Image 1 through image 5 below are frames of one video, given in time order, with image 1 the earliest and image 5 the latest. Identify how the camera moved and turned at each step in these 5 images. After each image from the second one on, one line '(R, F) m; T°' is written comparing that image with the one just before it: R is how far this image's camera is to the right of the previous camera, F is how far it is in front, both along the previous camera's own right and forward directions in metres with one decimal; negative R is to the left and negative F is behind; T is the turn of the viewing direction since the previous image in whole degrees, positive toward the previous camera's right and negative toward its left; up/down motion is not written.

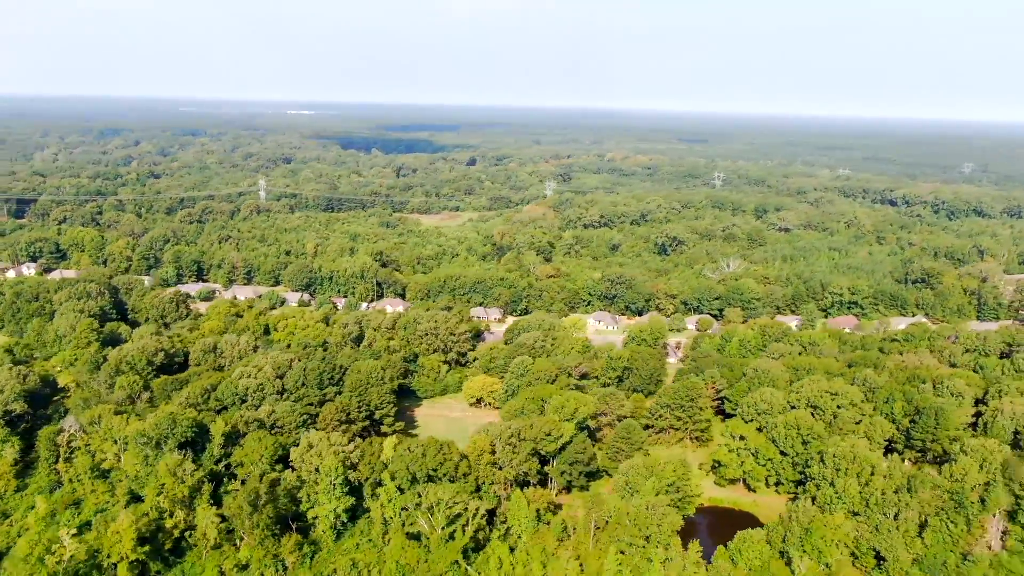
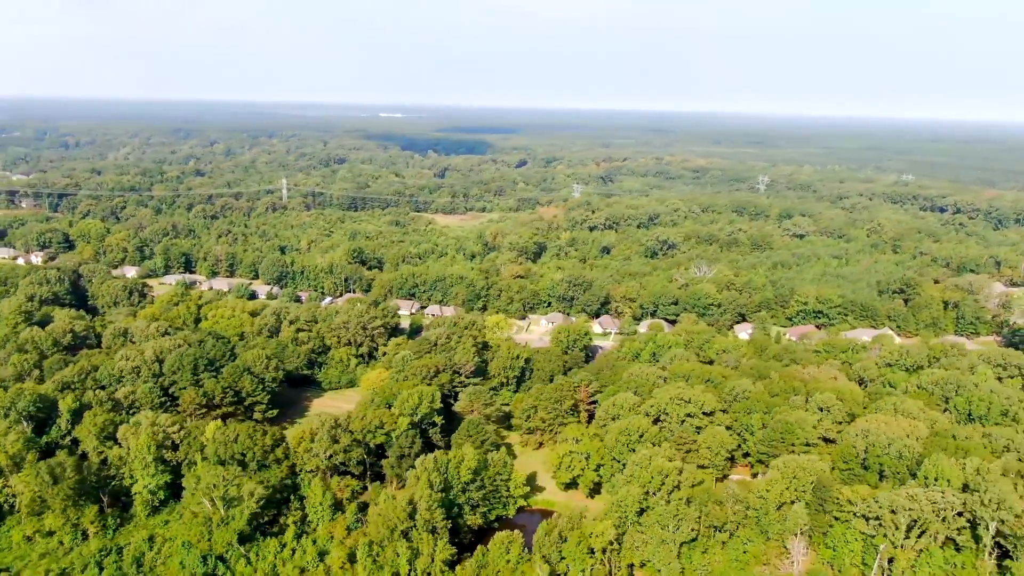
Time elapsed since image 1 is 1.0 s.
(+7.6, +0.3) m; -7°
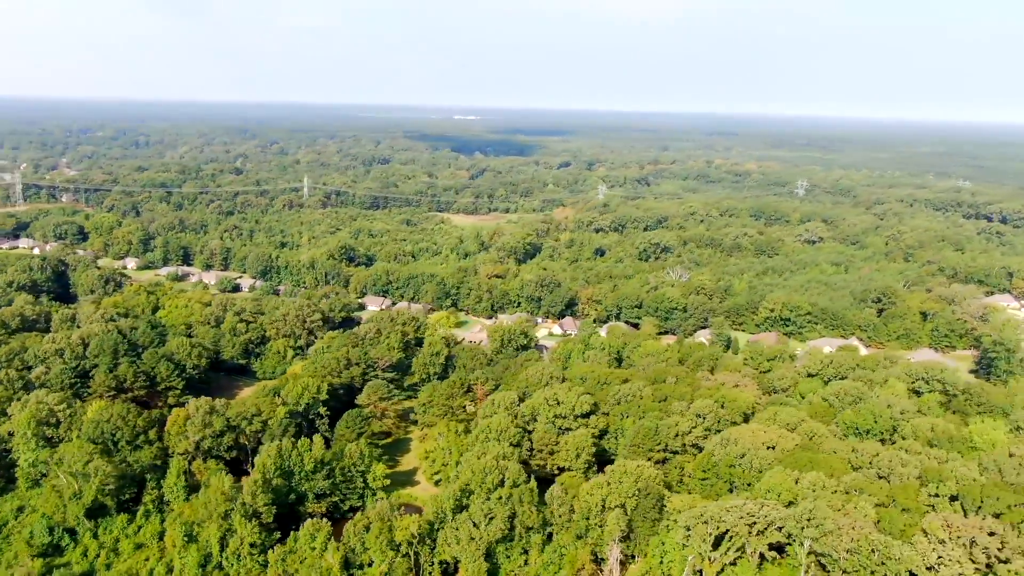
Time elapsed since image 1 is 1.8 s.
(+6.1, +0.2) m; -6°
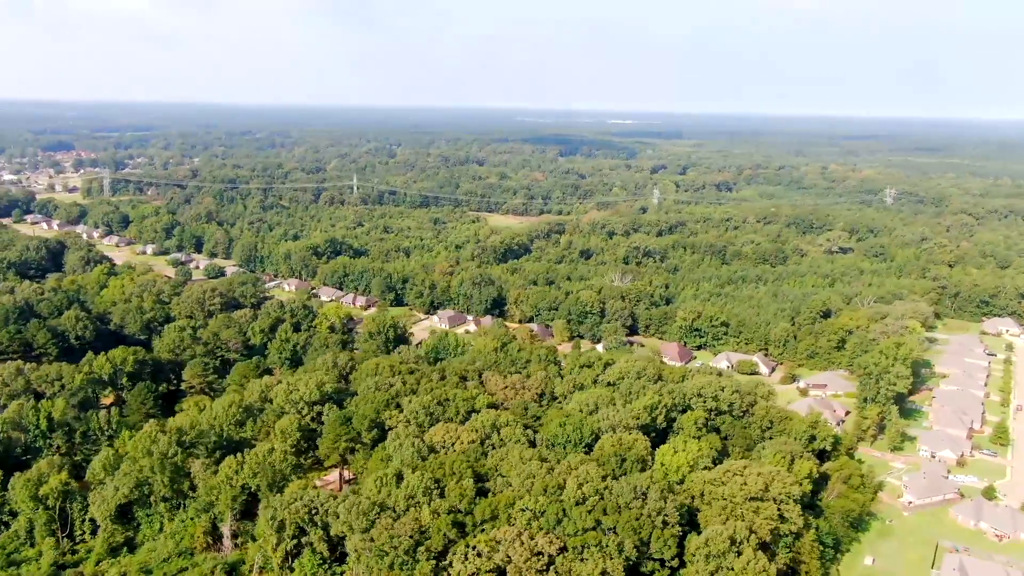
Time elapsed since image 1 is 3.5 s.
(+12.8, +1.2) m; -12°
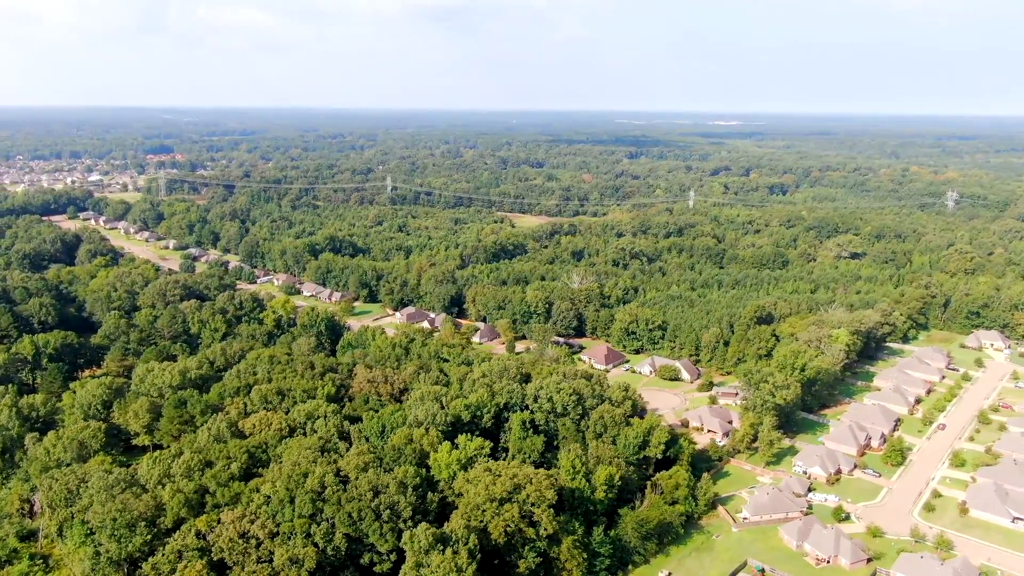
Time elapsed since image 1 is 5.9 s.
(+7.9, +0.5) m; -8°
